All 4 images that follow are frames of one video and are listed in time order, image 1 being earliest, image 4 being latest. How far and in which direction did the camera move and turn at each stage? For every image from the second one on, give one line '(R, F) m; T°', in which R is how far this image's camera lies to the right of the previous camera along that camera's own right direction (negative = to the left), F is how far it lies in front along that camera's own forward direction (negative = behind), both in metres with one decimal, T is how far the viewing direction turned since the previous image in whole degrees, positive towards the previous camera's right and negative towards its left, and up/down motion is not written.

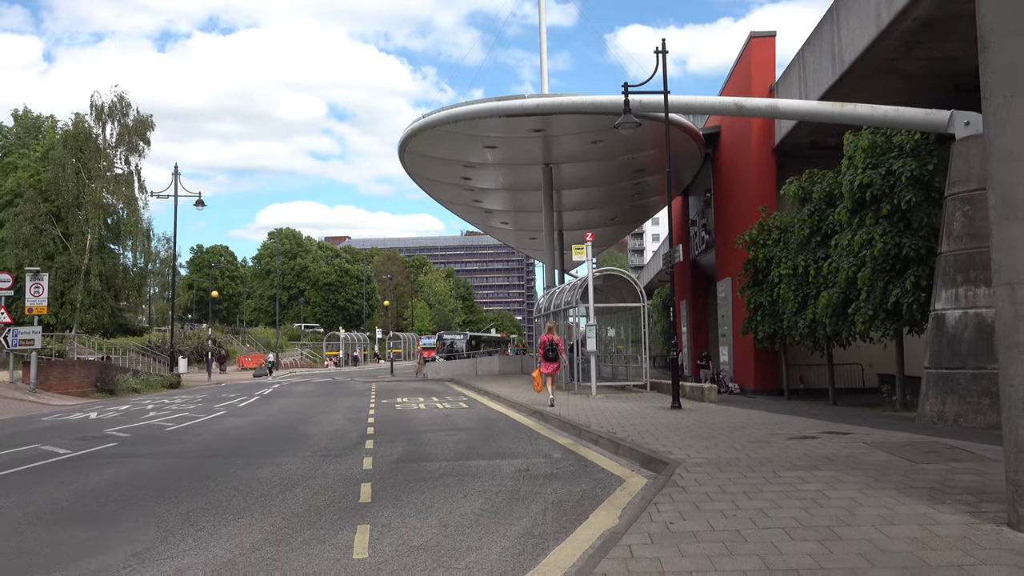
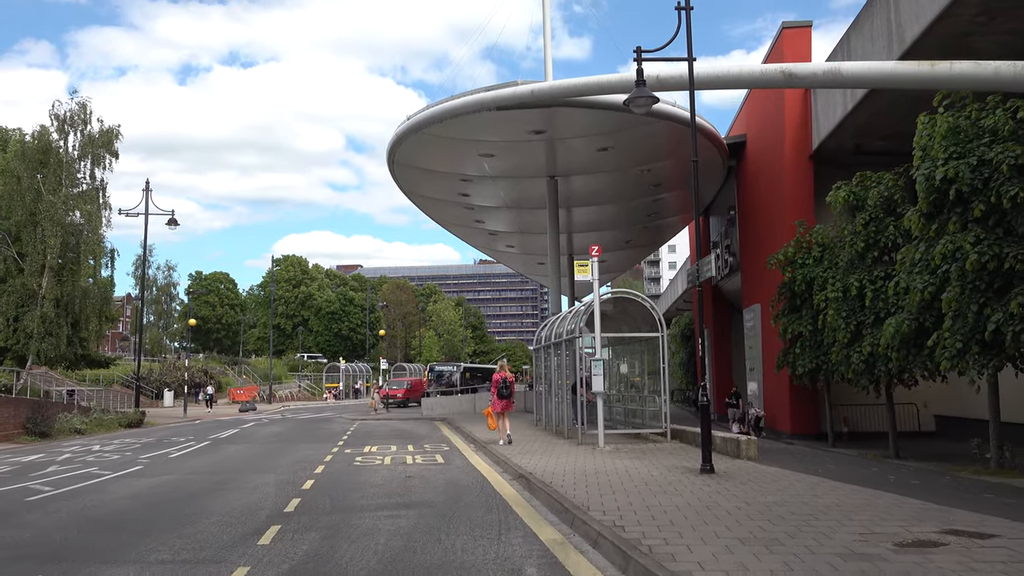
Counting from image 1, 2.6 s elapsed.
(+0.5, +3.3) m; -1°
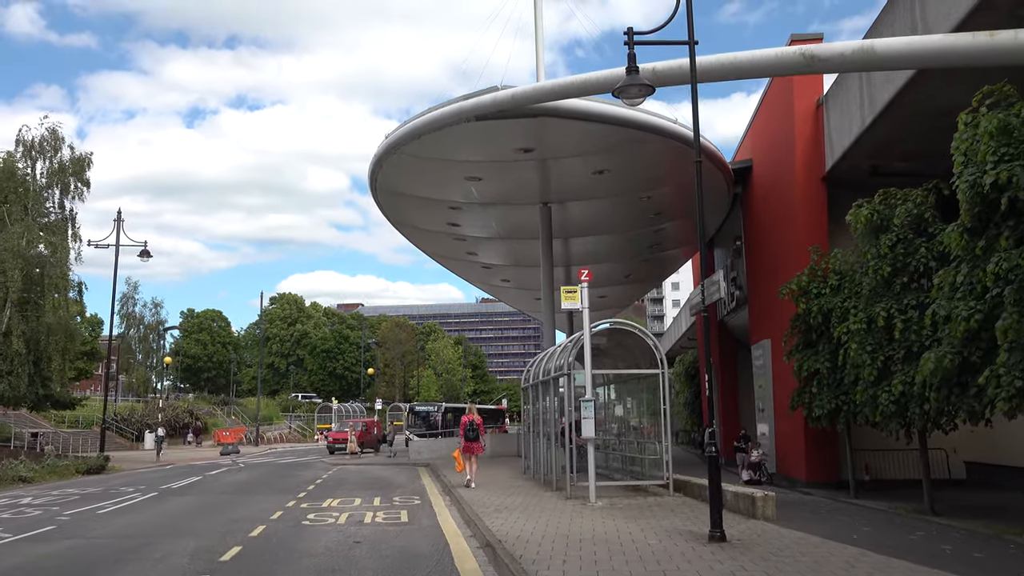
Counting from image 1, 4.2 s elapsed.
(+0.4, +1.8) m; 0°
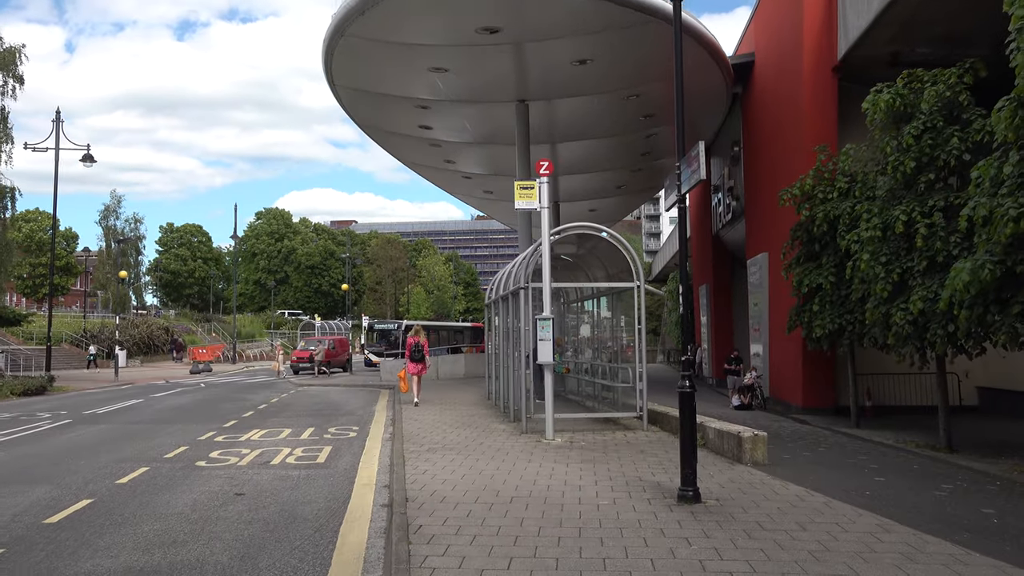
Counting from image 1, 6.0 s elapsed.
(+0.7, +2.1) m; 0°
